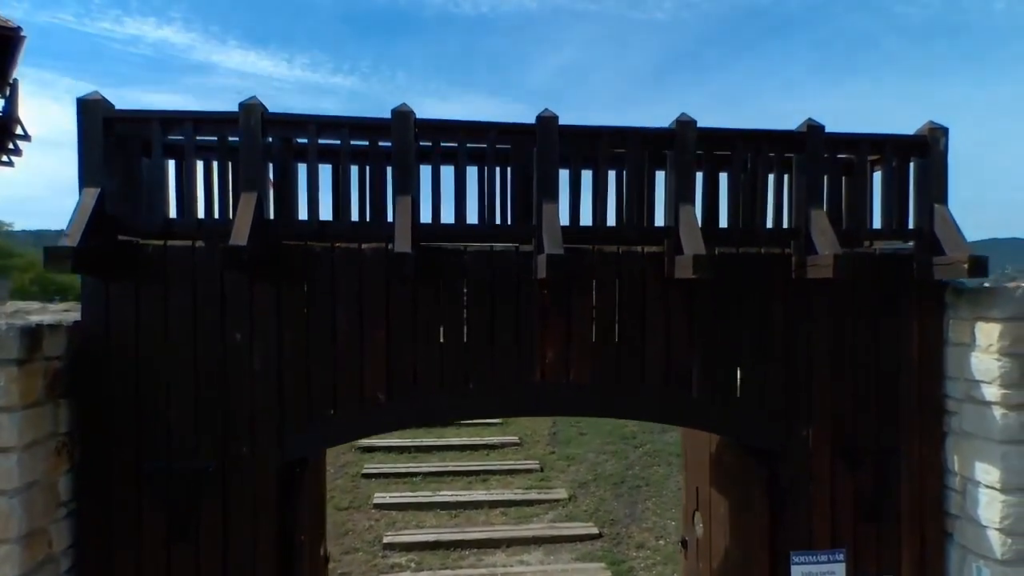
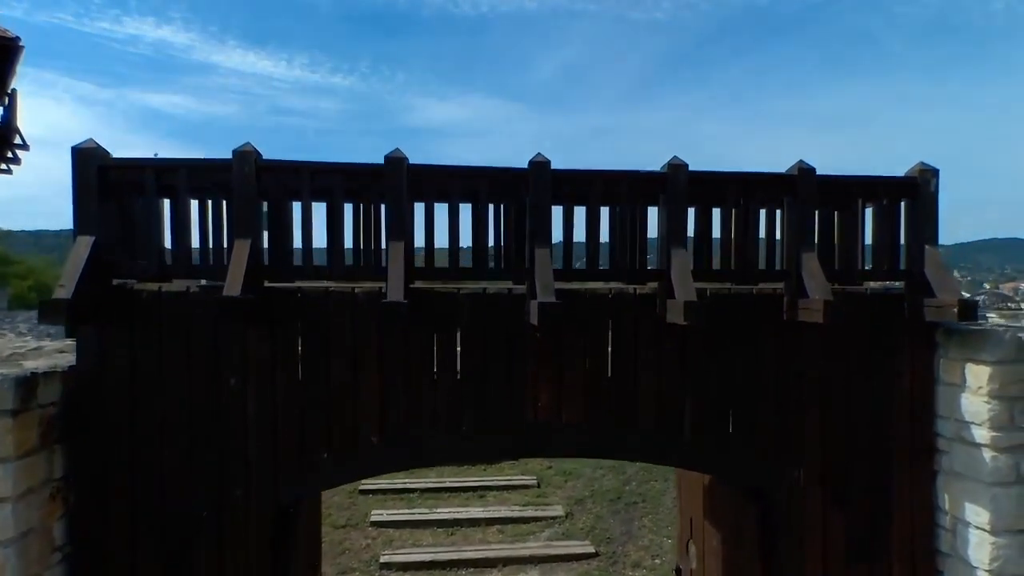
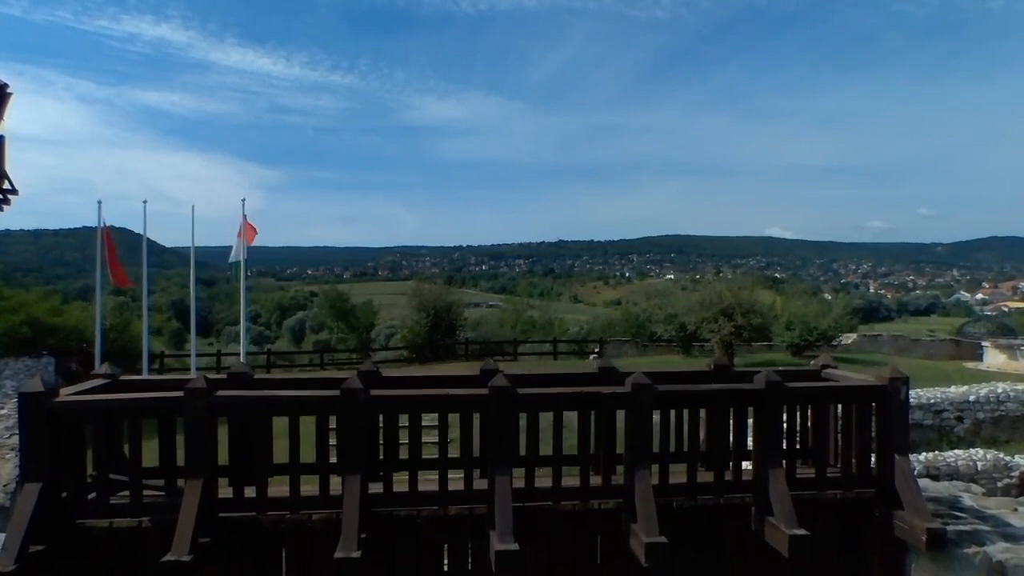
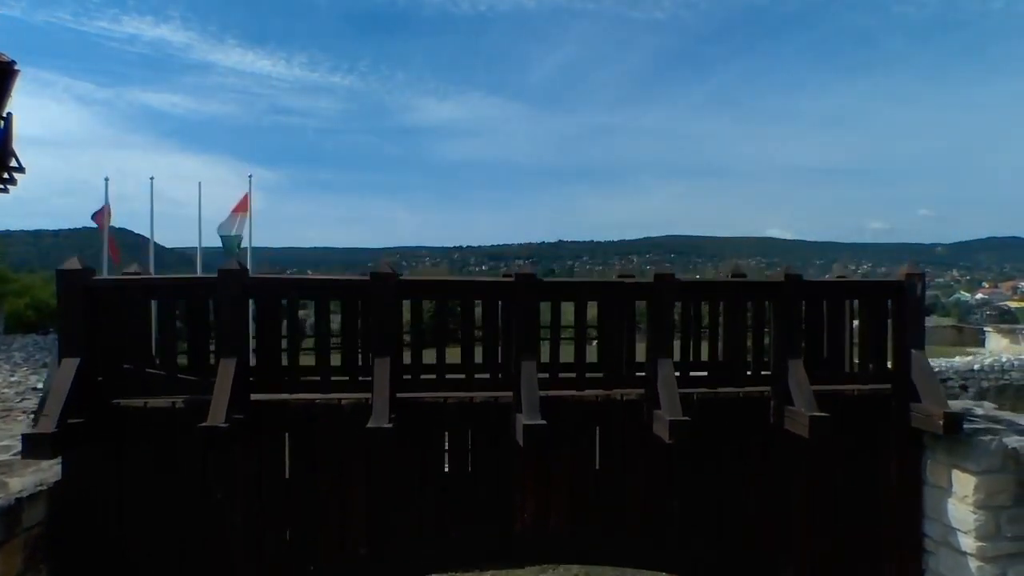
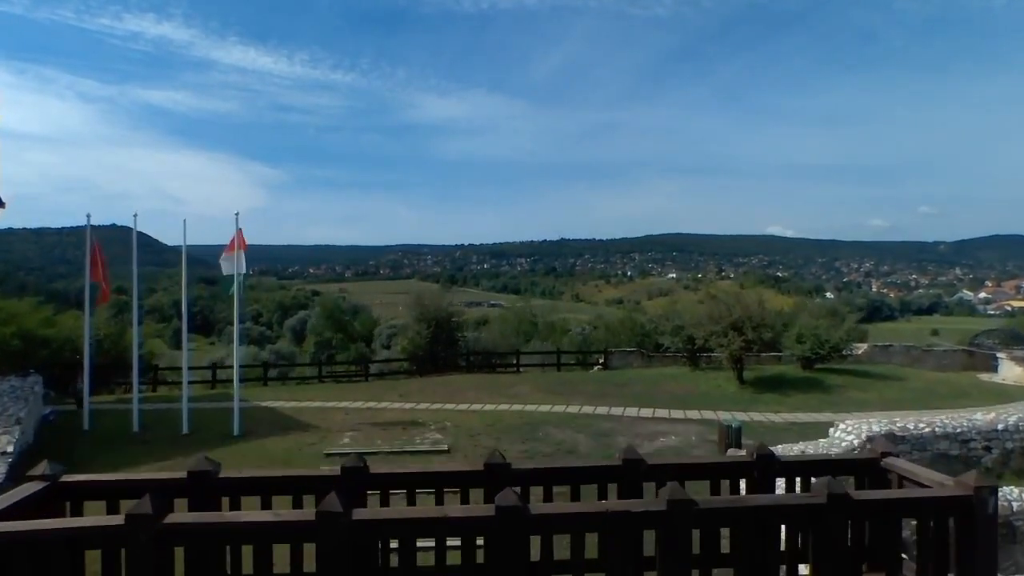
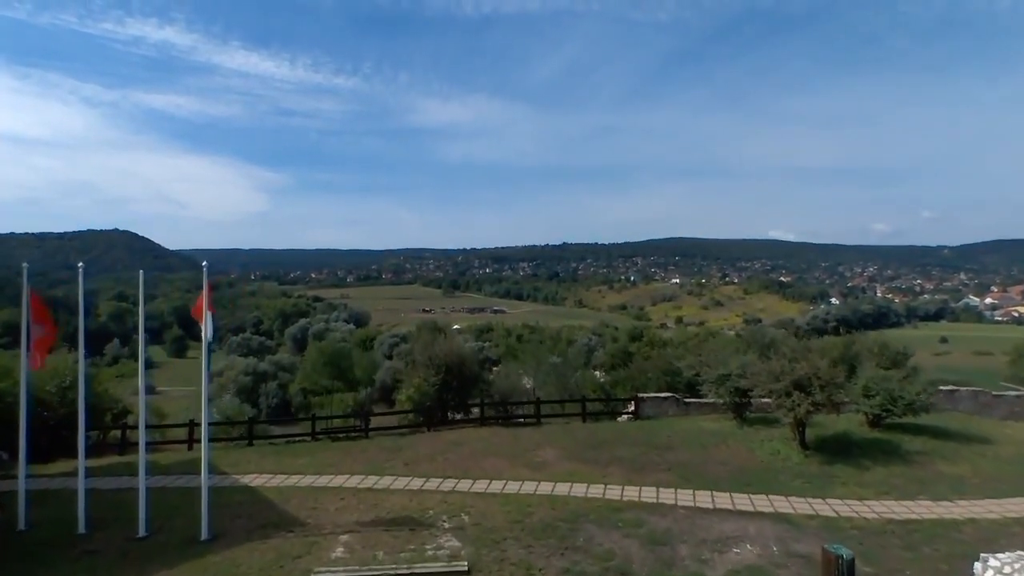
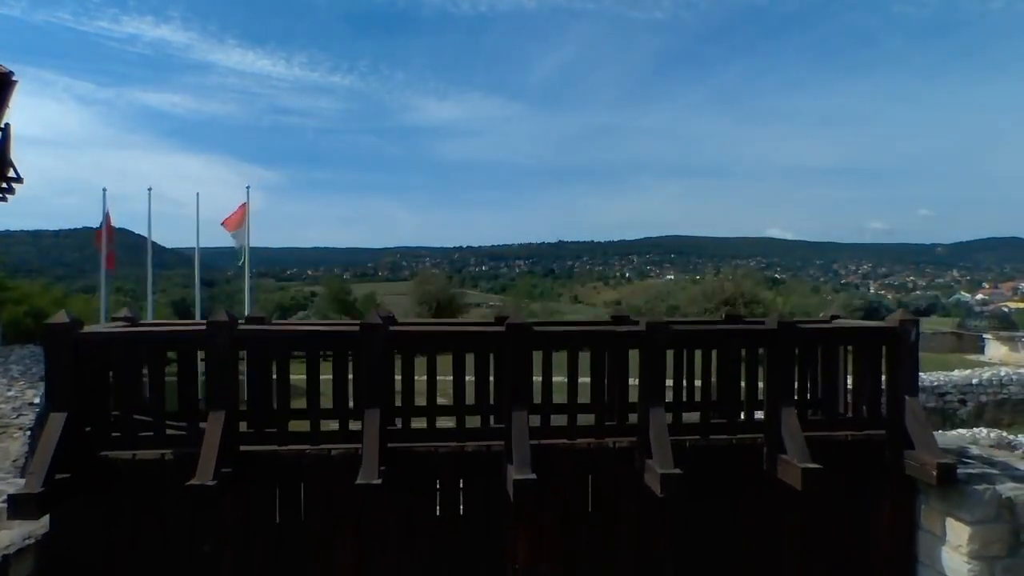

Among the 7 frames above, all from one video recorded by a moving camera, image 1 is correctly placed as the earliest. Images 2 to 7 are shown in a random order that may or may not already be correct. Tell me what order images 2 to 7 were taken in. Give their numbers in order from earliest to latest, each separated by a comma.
2, 4, 7, 3, 5, 6
